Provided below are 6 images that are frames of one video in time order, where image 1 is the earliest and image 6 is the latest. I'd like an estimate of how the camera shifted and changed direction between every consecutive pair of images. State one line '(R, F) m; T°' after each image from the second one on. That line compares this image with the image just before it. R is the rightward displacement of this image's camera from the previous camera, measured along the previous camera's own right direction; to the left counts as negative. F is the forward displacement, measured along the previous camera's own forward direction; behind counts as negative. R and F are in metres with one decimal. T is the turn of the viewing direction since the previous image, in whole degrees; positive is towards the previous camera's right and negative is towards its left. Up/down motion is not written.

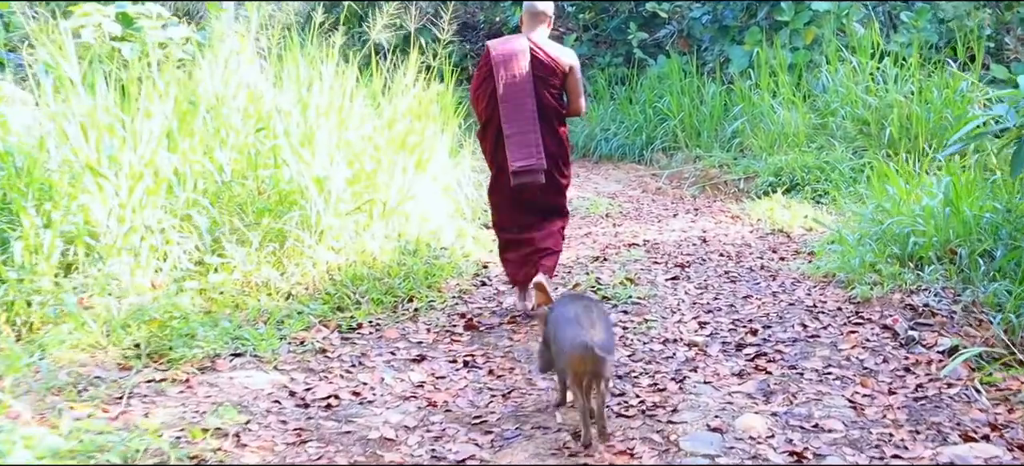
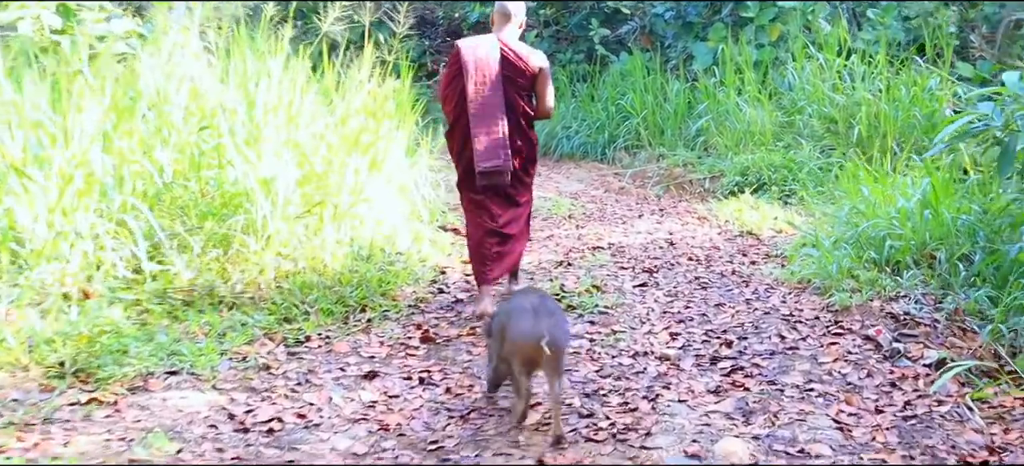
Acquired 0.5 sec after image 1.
(0.0, +0.2) m; +2°
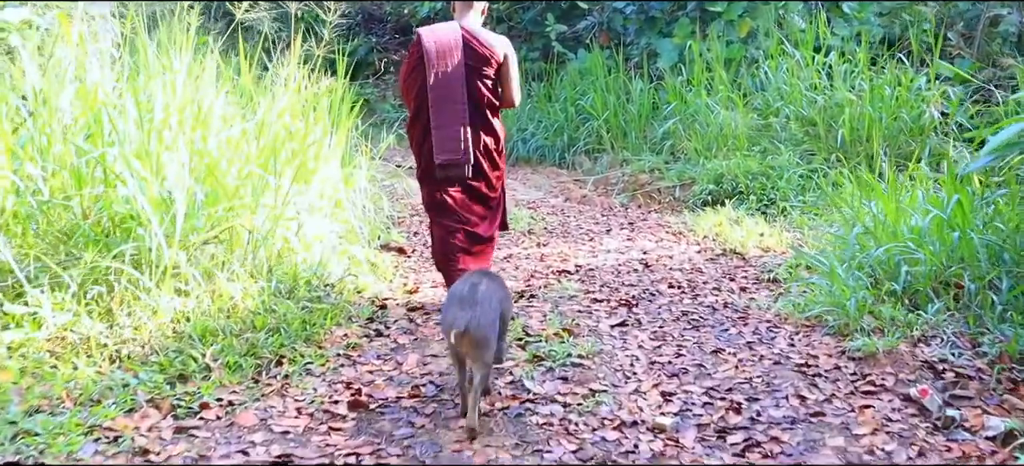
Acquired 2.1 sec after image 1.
(0.0, +0.7) m; +2°
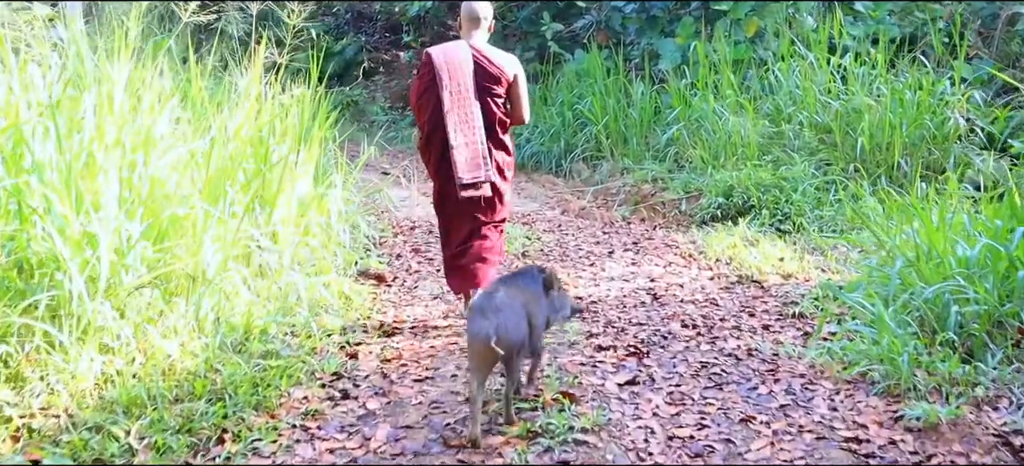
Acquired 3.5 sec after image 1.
(0.0, +0.5) m; 0°
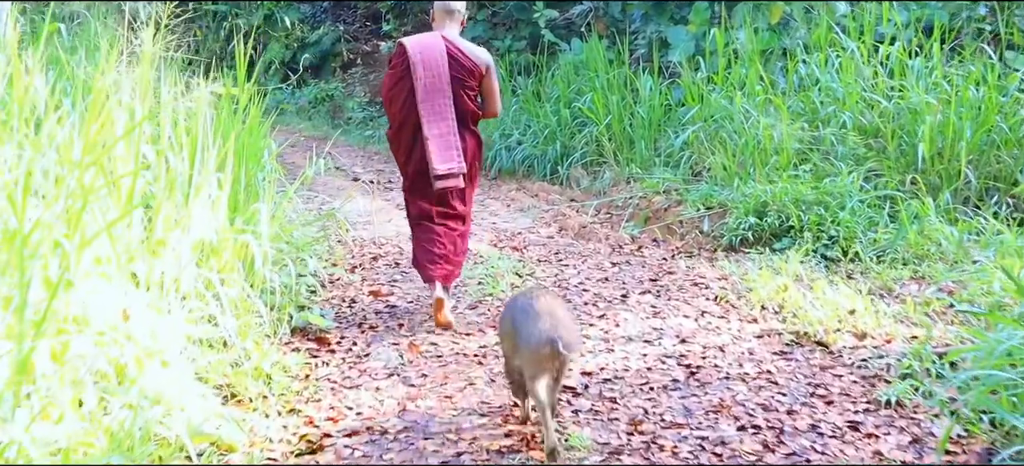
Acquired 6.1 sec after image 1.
(0.0, +1.2) m; 0°
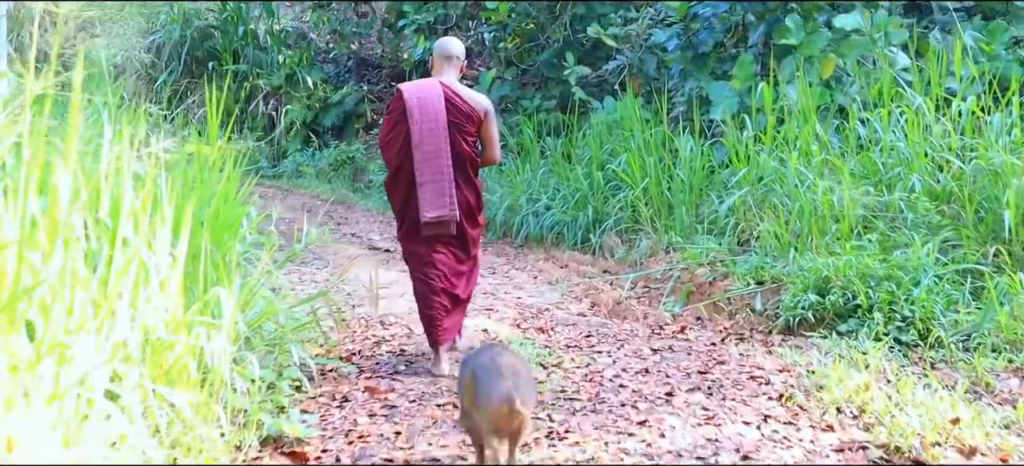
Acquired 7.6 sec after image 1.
(0.0, +0.7) m; -1°
